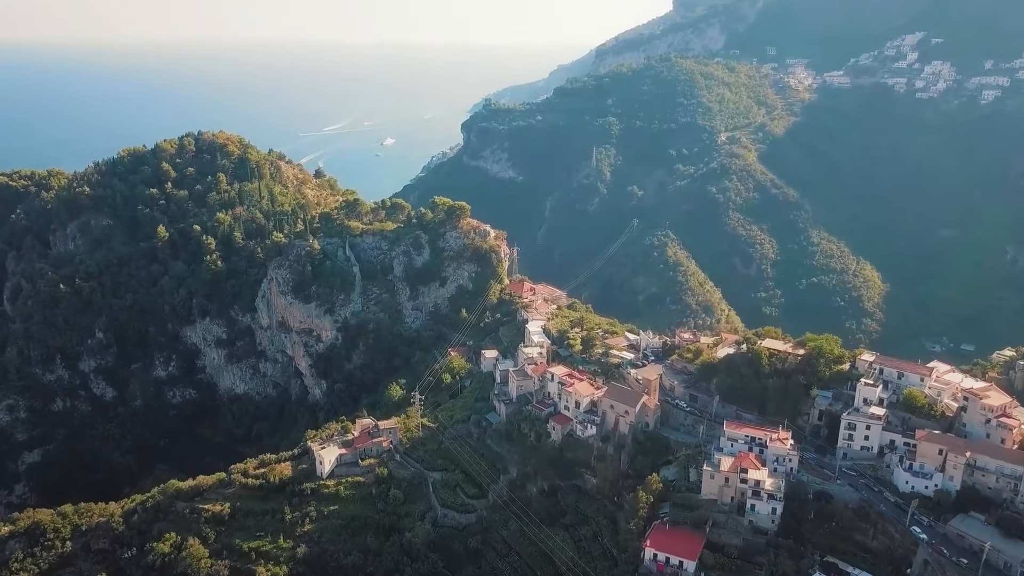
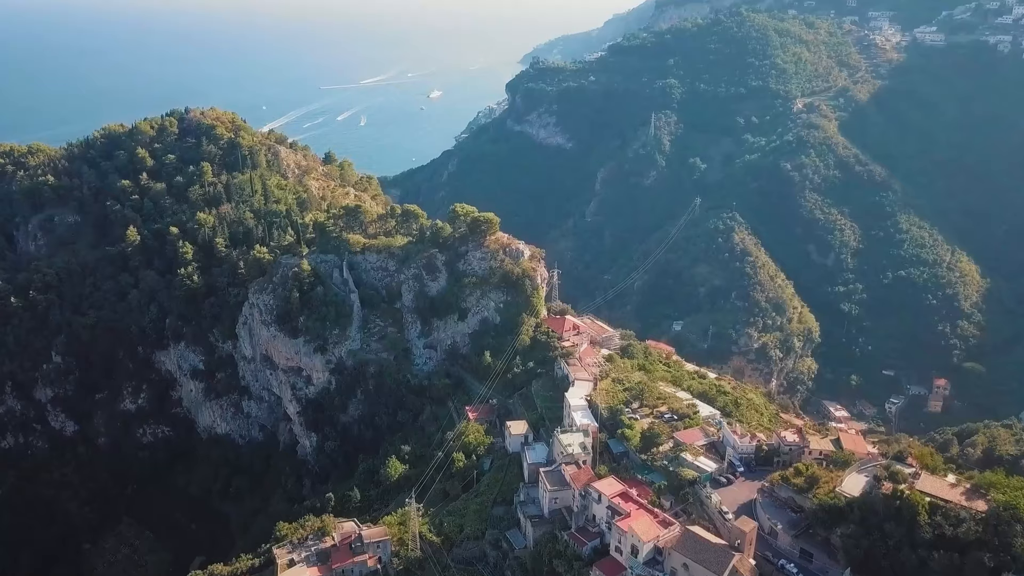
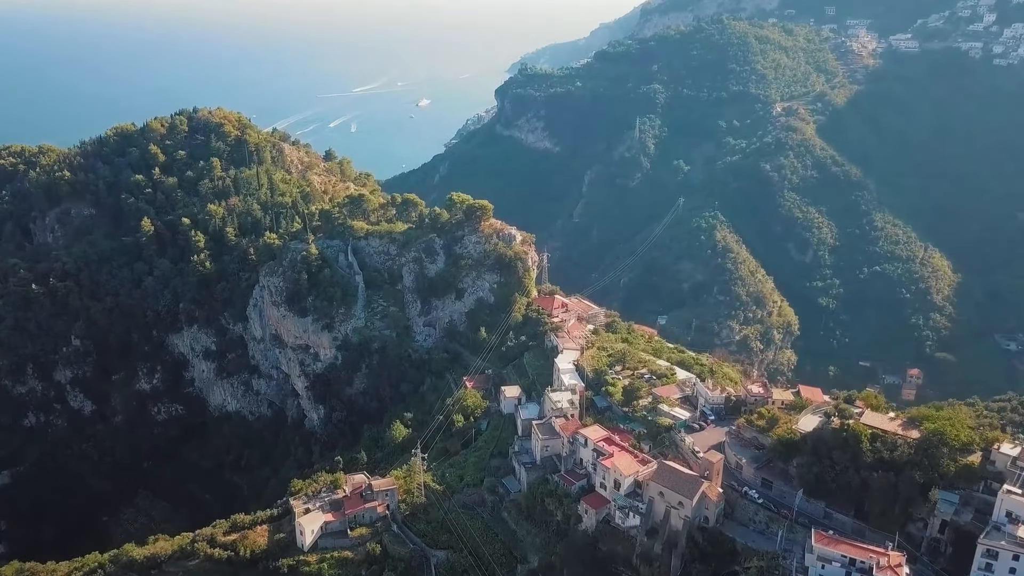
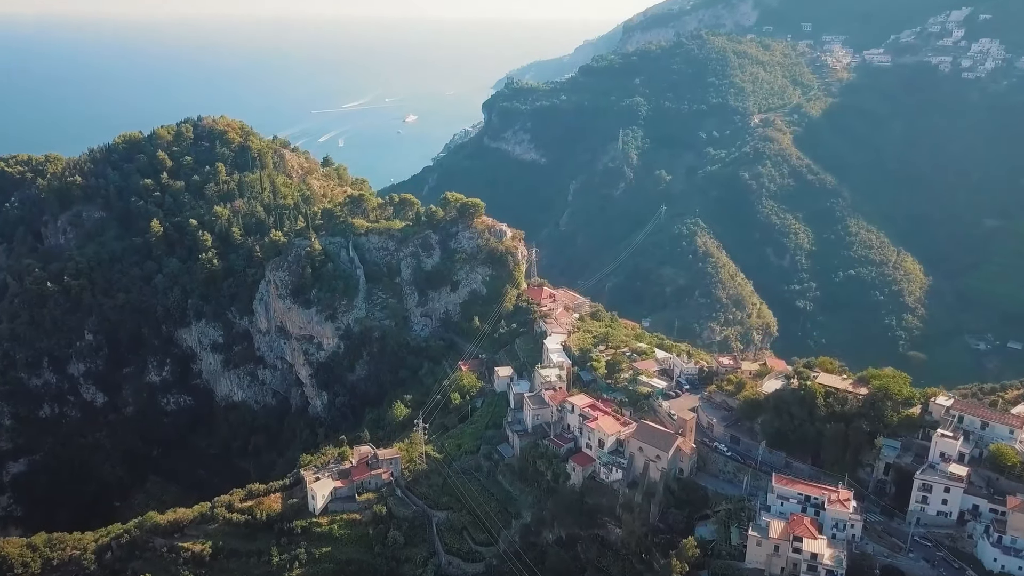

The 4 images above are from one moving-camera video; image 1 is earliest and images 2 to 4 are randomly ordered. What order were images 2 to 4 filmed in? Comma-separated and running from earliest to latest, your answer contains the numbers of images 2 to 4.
4, 3, 2
